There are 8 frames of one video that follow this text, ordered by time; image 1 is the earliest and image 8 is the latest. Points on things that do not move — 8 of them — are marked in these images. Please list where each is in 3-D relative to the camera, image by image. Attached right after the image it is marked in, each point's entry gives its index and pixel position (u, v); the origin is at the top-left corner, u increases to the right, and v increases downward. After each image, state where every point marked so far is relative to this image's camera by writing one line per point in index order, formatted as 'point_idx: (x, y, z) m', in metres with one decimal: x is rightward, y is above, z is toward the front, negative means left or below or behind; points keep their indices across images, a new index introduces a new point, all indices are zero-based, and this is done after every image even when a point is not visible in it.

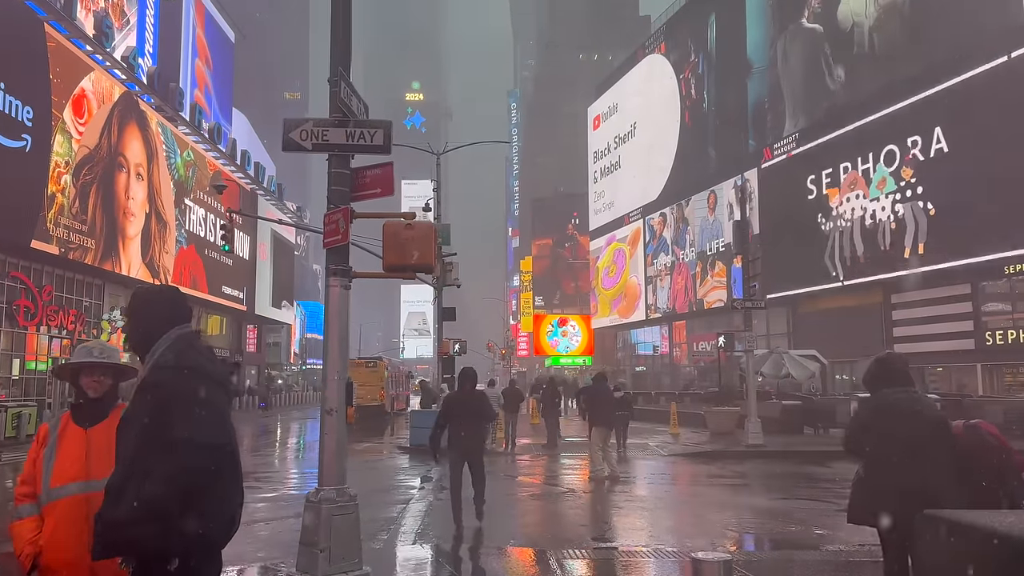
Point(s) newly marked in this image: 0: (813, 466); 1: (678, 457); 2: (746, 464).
0: (+6.4, -3.8, +15.3) m
1: (+3.7, -3.8, +16.4) m
2: (+4.9, -3.7, +15.3) m
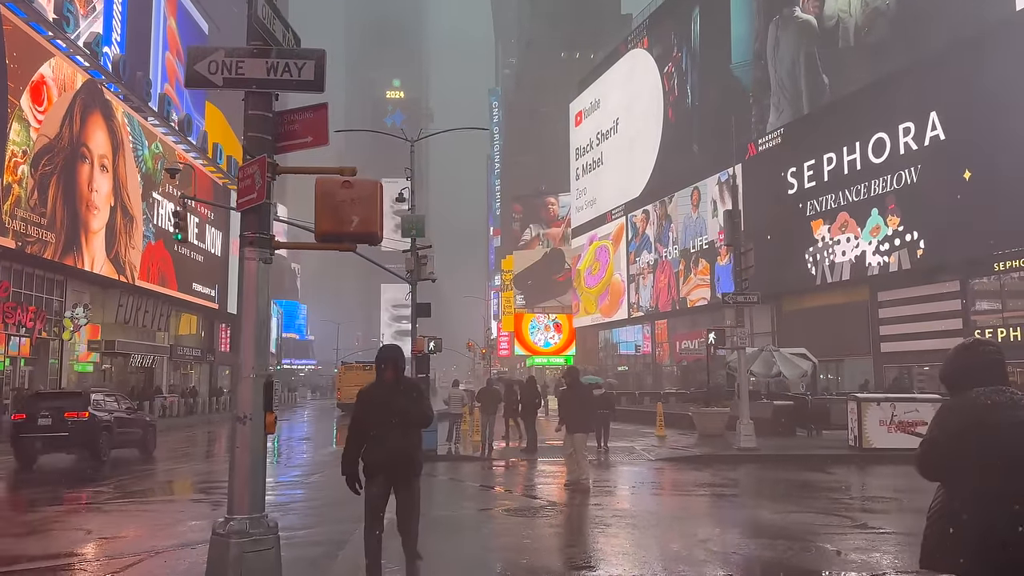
0: (+5.9, -3.6, +14.3) m
1: (+3.2, -3.6, +15.3) m
2: (+4.4, -3.6, +14.3) m
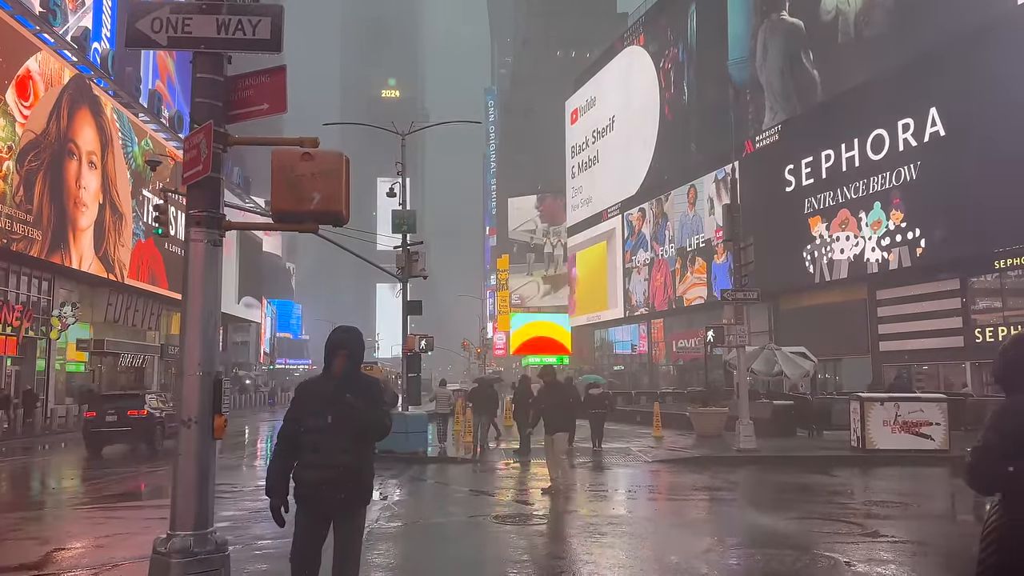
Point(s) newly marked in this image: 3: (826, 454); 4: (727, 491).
0: (+5.8, -3.5, +13.8) m
1: (+3.1, -3.6, +14.9) m
2: (+4.3, -3.5, +13.8) m
3: (+6.8, -3.6, +15.7) m
4: (+3.4, -3.2, +11.6) m
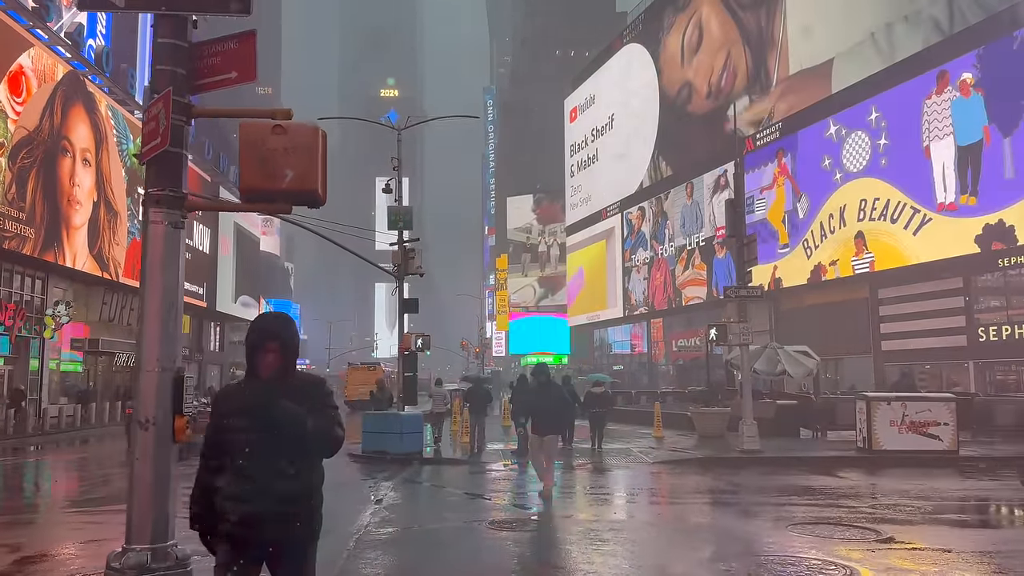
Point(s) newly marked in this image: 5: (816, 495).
0: (+5.7, -3.5, +13.5) m
1: (+3.0, -3.5, +14.5) m
2: (+4.3, -3.4, +13.4) m
3: (+6.7, -3.5, +15.3) m
4: (+3.3, -3.2, +11.2) m
5: (+4.7, -3.2, +11.2) m
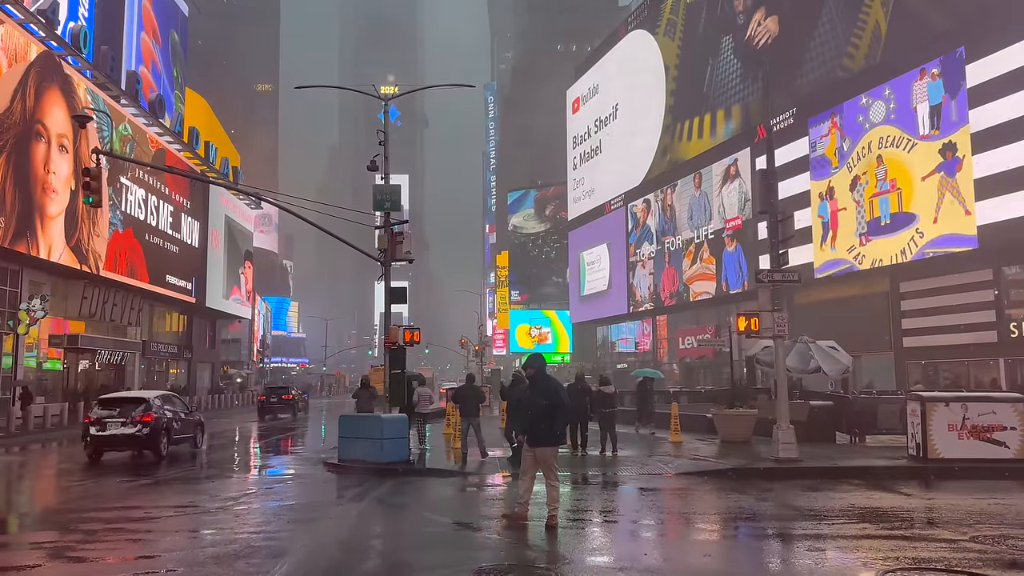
0: (+5.7, -3.2, +11.4) m
1: (+3.0, -3.2, +12.4) m
2: (+4.2, -3.1, +11.3) m
3: (+6.7, -3.2, +13.2) m
4: (+3.3, -2.9, +9.2) m
5: (+4.6, -2.9, +9.2) m
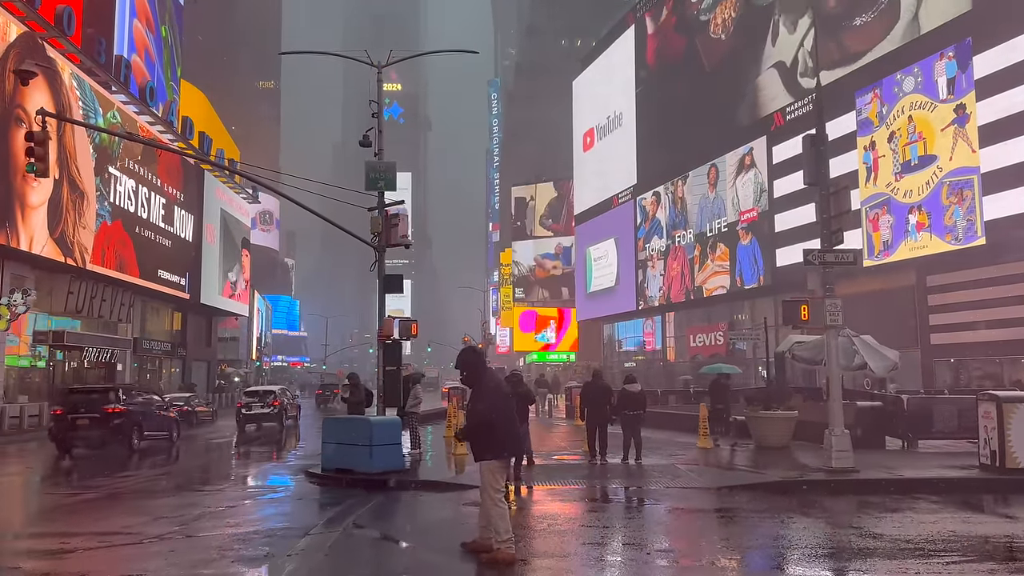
0: (+5.8, -2.9, +9.5) m
1: (+3.2, -2.9, +10.6) m
2: (+4.4, -2.8, +9.5) m
3: (+6.8, -2.9, +11.4) m
4: (+3.4, -2.6, +7.3) m
5: (+4.8, -2.6, +7.3) m
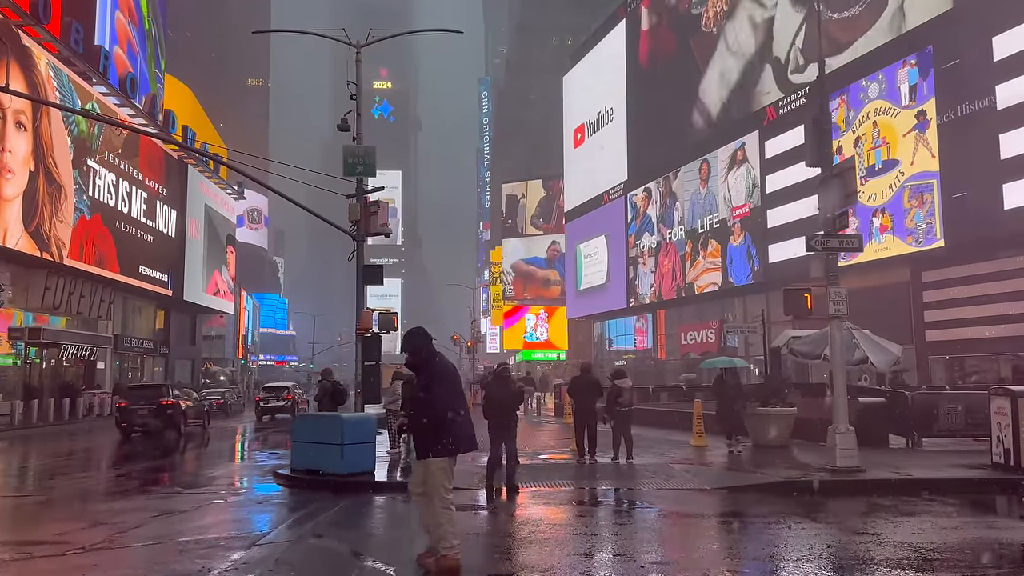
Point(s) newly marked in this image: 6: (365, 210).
0: (+5.6, -2.7, +8.8) m
1: (+2.9, -2.7, +9.8) m
2: (+4.1, -2.7, +8.8) m
3: (+6.6, -2.7, +10.7) m
4: (+3.2, -2.4, +6.6) m
5: (+4.6, -2.4, +6.6) m
6: (-3.2, +1.7, +15.8) m
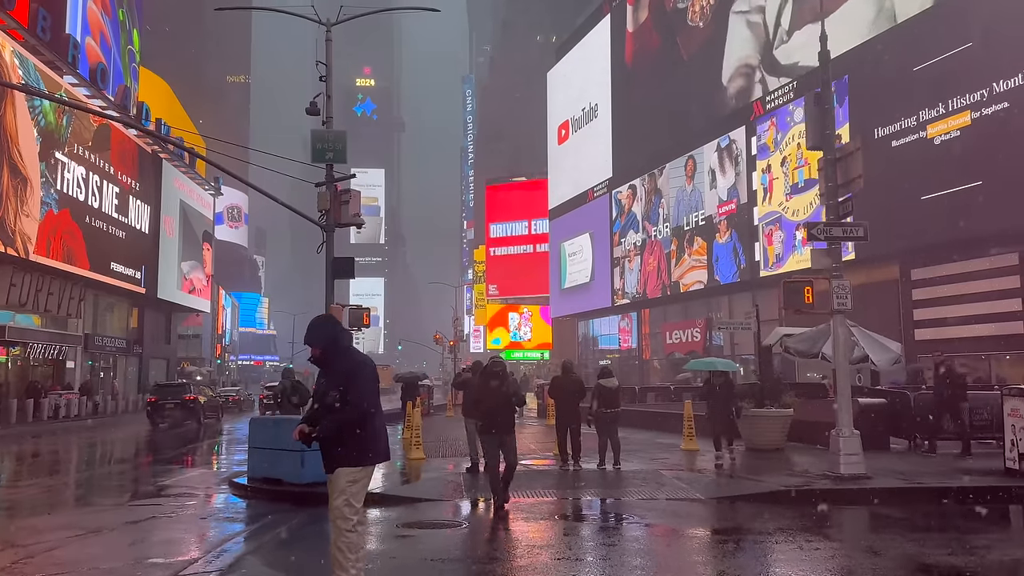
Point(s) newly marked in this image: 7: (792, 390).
0: (+5.3, -2.6, +8.1) m
1: (+2.6, -2.6, +9.0) m
2: (+3.9, -2.5, +8.0) m
3: (+6.3, -2.6, +9.9) m
4: (+3.0, -2.3, +5.8) m
5: (+4.4, -2.3, +5.8) m
6: (-3.6, +1.8, +14.8) m
7: (+5.7, -2.1, +15.2) m
